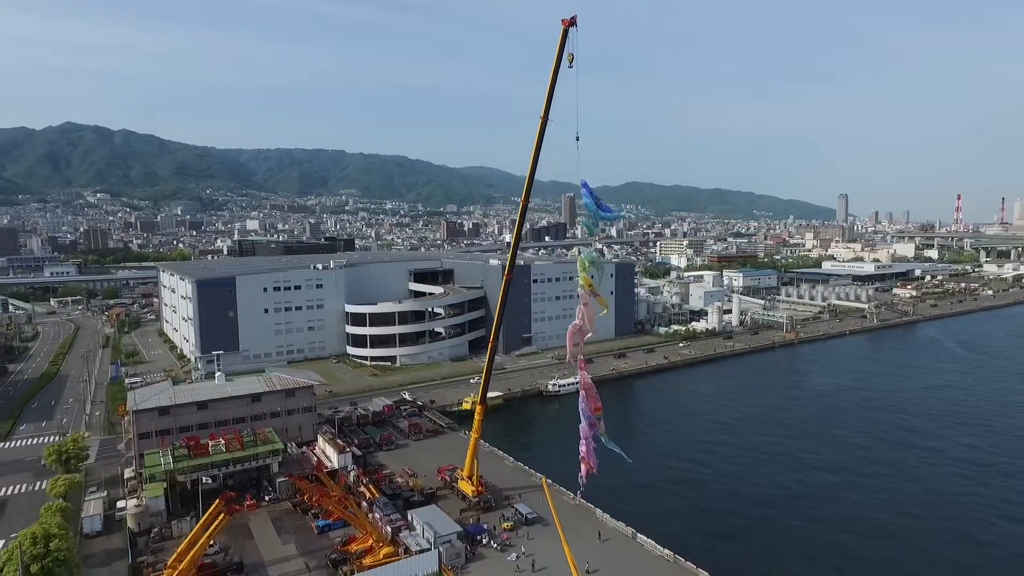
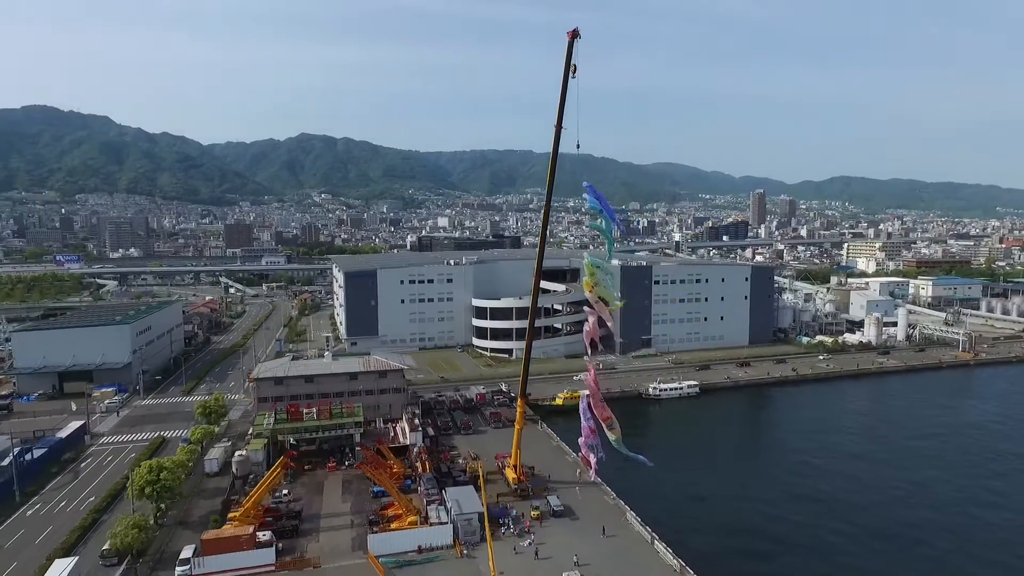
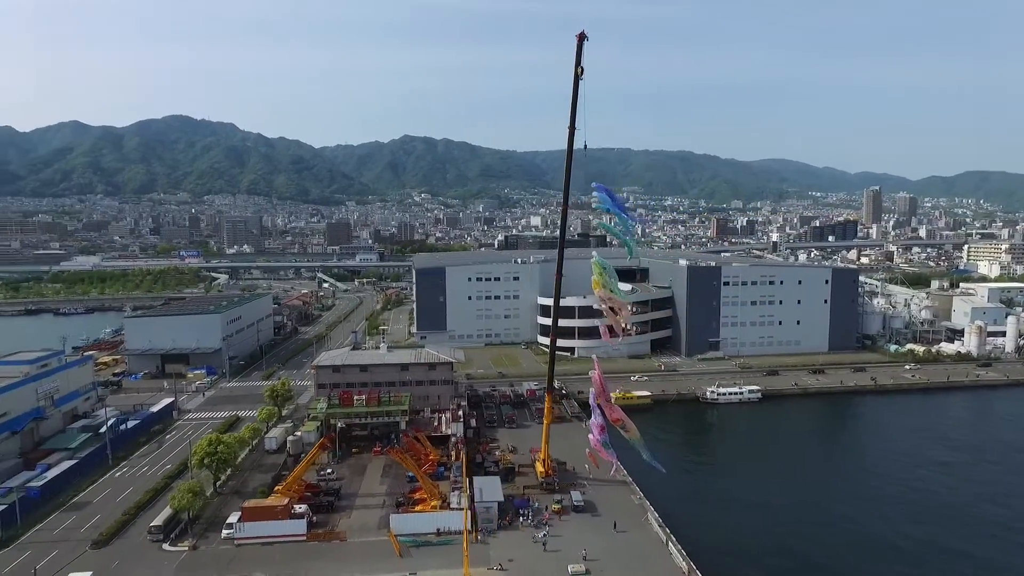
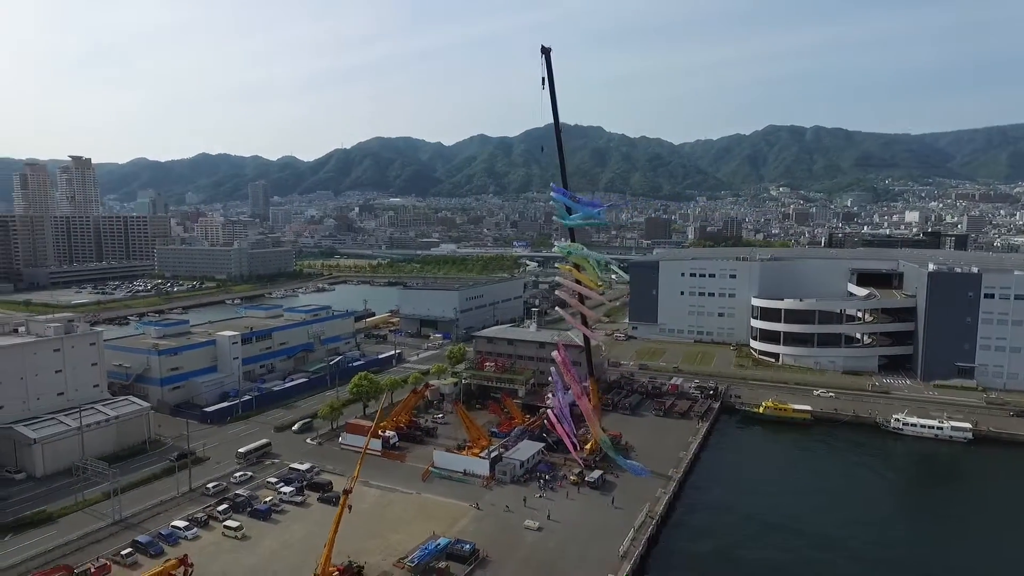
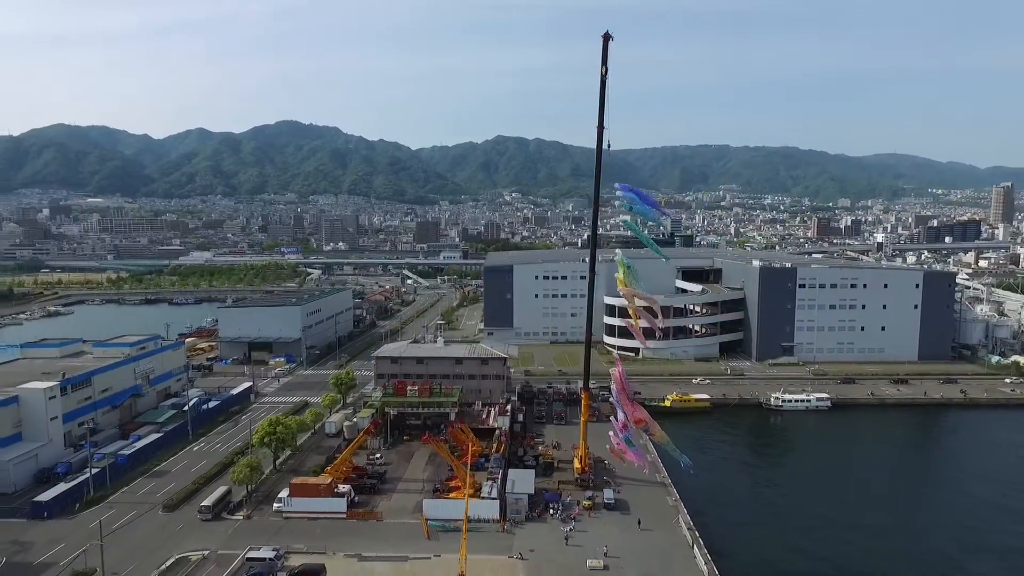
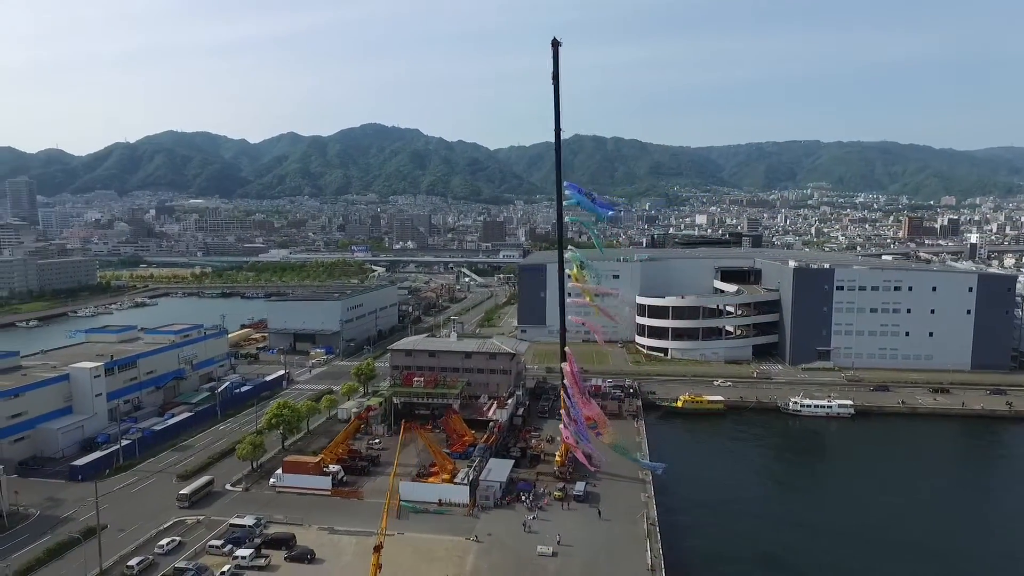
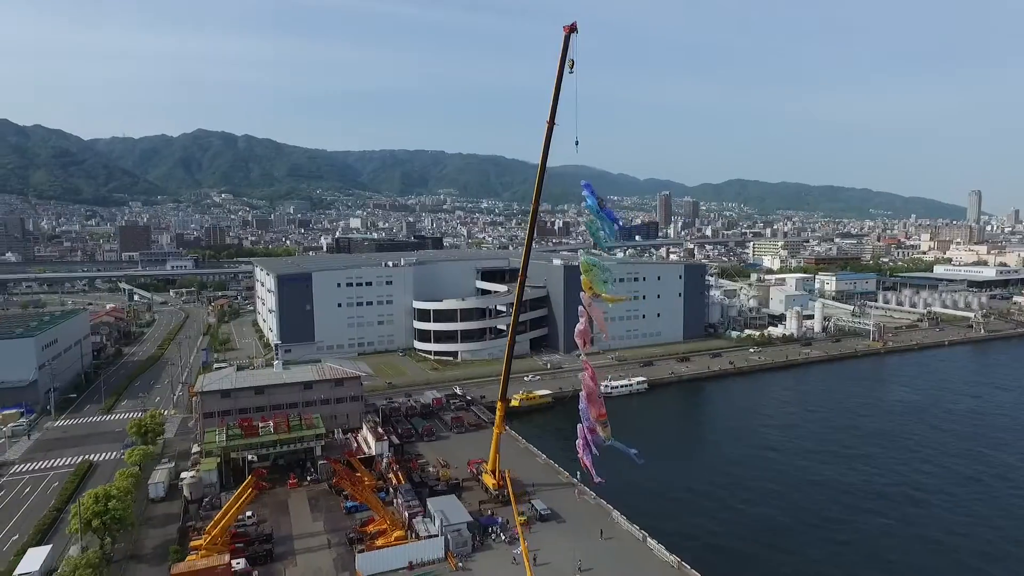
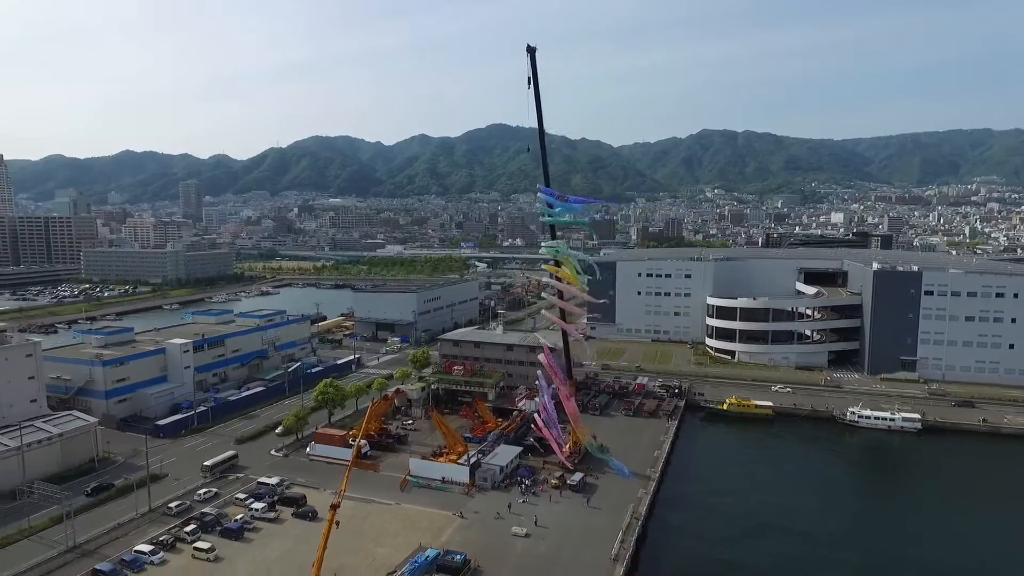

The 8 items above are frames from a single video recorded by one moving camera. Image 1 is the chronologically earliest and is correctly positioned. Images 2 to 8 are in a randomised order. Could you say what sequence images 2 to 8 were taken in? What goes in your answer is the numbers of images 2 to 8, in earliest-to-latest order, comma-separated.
7, 2, 3, 5, 6, 8, 4
